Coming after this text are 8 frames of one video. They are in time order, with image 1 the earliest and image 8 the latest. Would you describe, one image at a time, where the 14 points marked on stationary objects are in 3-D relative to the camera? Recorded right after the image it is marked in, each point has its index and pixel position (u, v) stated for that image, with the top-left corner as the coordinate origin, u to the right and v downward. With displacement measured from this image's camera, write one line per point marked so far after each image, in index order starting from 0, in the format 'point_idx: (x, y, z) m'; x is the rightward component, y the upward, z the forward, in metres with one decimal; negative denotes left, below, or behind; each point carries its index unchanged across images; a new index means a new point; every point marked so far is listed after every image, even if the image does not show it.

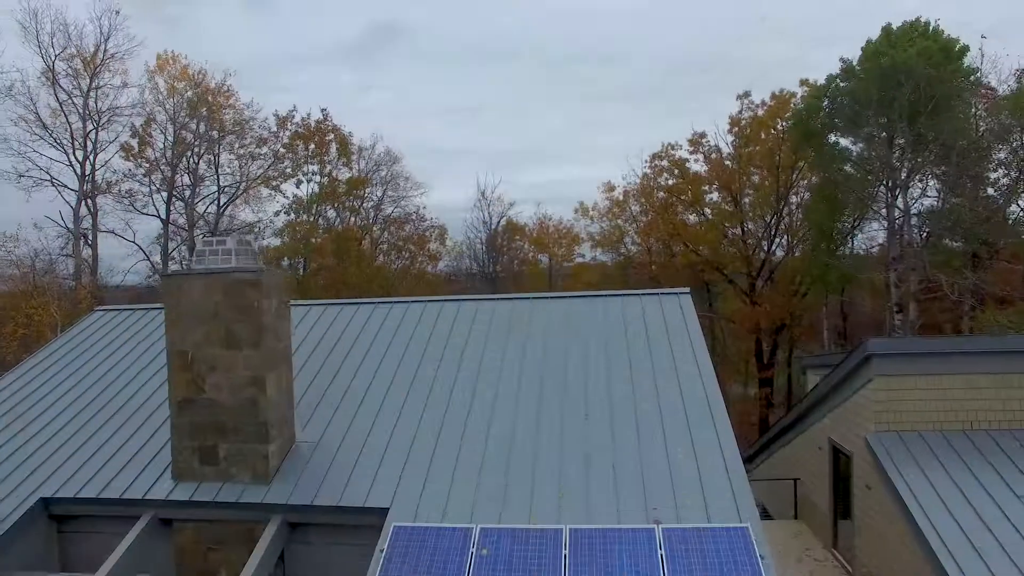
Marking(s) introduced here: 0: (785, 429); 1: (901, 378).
0: (+5.1, -3.0, +12.5) m
1: (+5.3, -1.2, +8.8) m
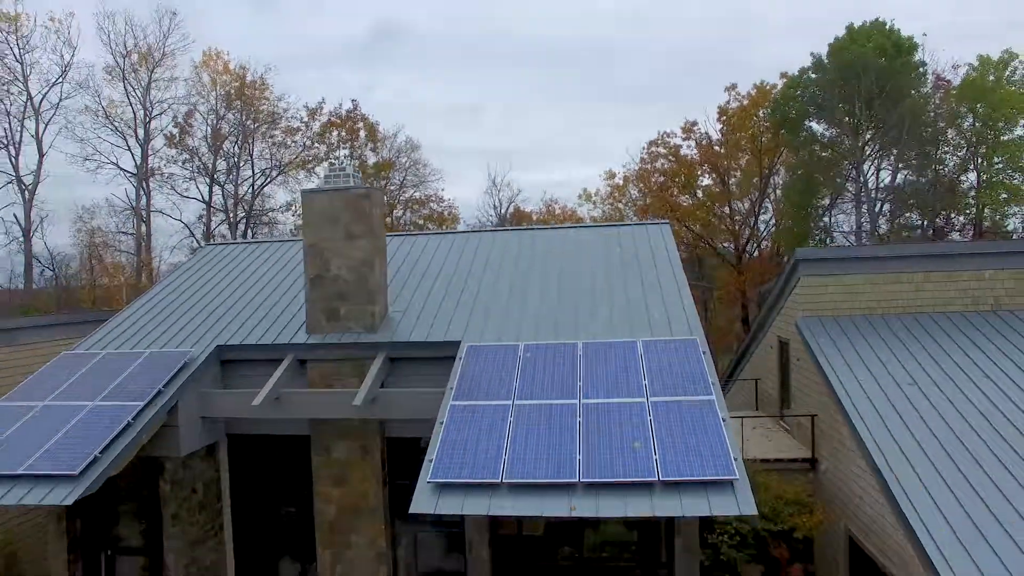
0: (+5.6, -1.6, +15.8) m
1: (+5.7, +0.2, +12.1) m
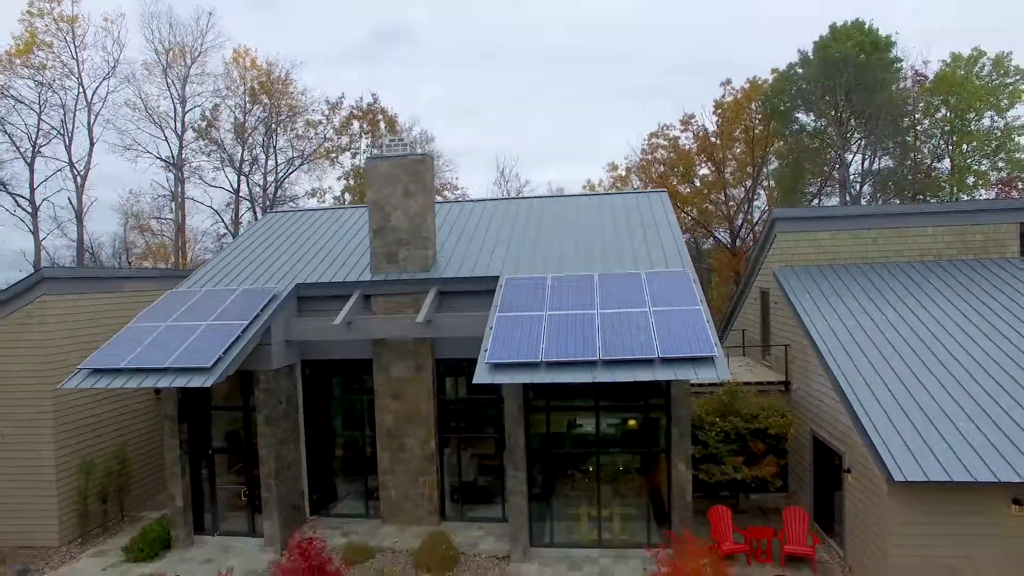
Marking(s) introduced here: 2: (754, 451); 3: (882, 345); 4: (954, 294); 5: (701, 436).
0: (+6.1, -0.6, +18.2) m
1: (+6.3, +1.2, +14.5) m
2: (+4.5, -3.0, +12.2) m
3: (+6.6, -1.0, +11.7) m
4: (+8.6, -0.1, +12.9) m
5: (+3.6, -2.8, +12.4) m
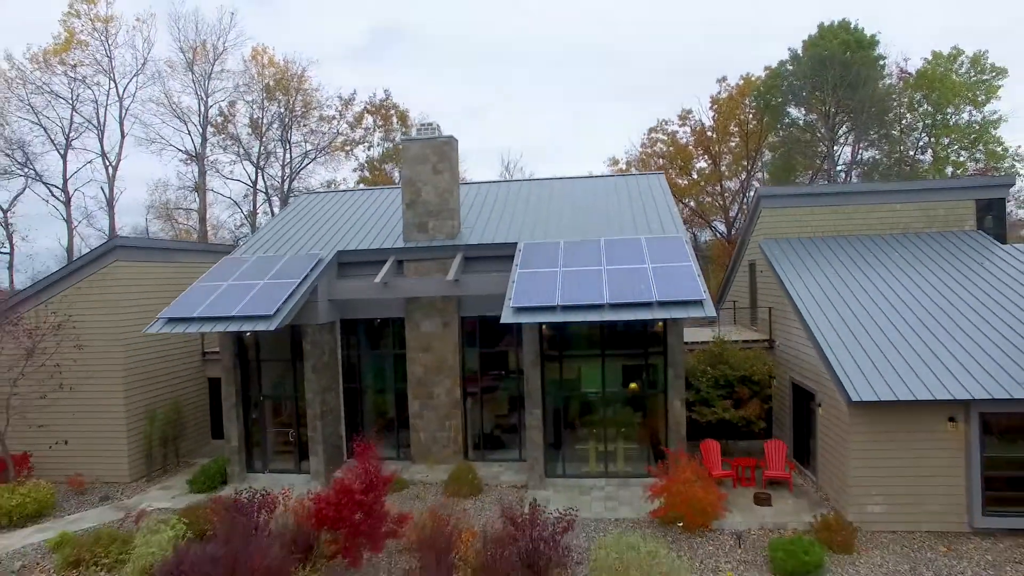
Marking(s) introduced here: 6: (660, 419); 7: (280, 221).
0: (+6.4, +0.1, +19.9) m
1: (+6.6, +1.9, +16.2) m
2: (+4.8, -2.3, +14.0) m
3: (+6.9, -0.3, +13.4) m
4: (+8.9, +0.6, +14.6) m
5: (+3.9, -2.0, +14.1) m
6: (+3.0, -2.7, +13.5) m
7: (-5.9, +1.7, +16.7) m
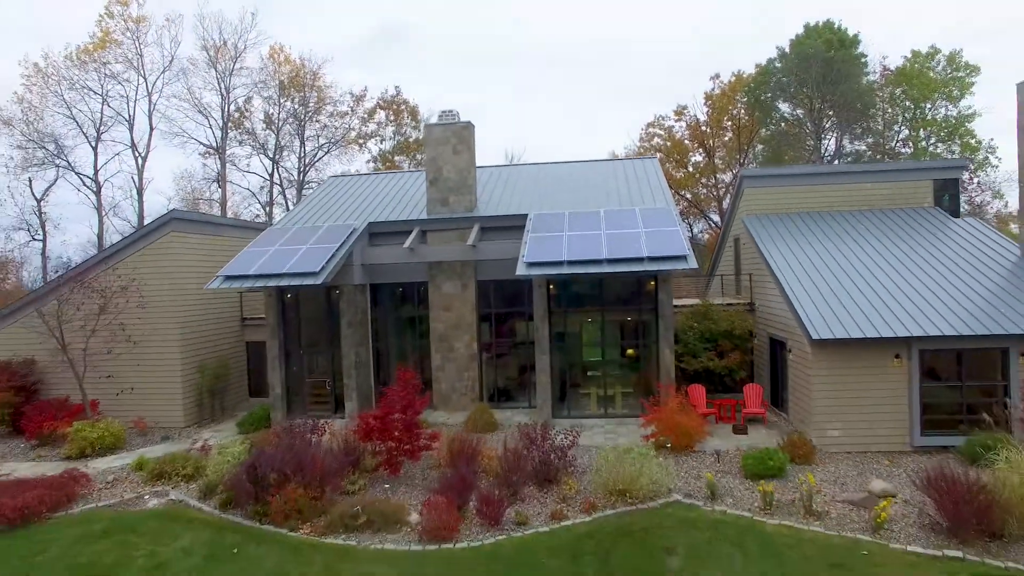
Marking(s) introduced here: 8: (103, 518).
0: (+6.7, +0.9, +21.9) m
1: (+6.9, +2.8, +18.2) m
2: (+5.1, -1.5, +15.9) m
3: (+7.2, +0.5, +15.4) m
4: (+9.2, +1.4, +16.6) m
5: (+4.2, -1.2, +16.1) m
6: (+3.3, -1.9, +15.4) m
7: (-5.6, +2.5, +18.6) m
8: (-6.7, -3.8, +10.8) m
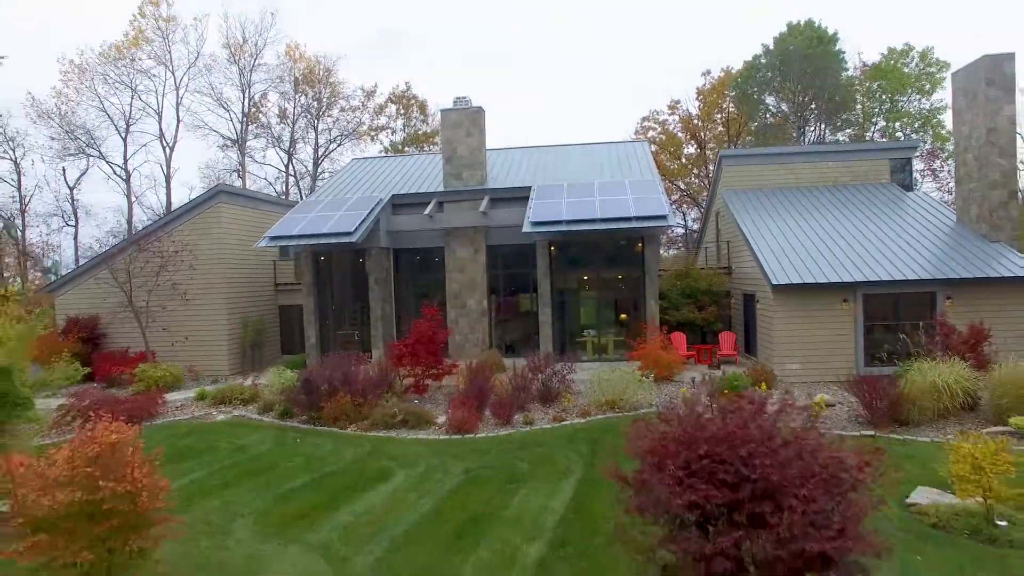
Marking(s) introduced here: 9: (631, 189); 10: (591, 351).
0: (+6.9, +1.9, +24.2) m
1: (+7.0, +3.8, +20.5) m
2: (+5.3, -0.4, +18.2) m
3: (+7.3, +1.6, +17.7) m
4: (+9.4, +2.4, +18.9) m
5: (+4.3, -0.2, +18.4) m
6: (+3.5, -0.8, +17.7) m
7: (-5.4, +3.5, +21.0) m
8: (-6.5, -2.8, +13.1) m
9: (+3.1, +2.6, +17.2) m
10: (+2.1, -1.7, +17.9) m
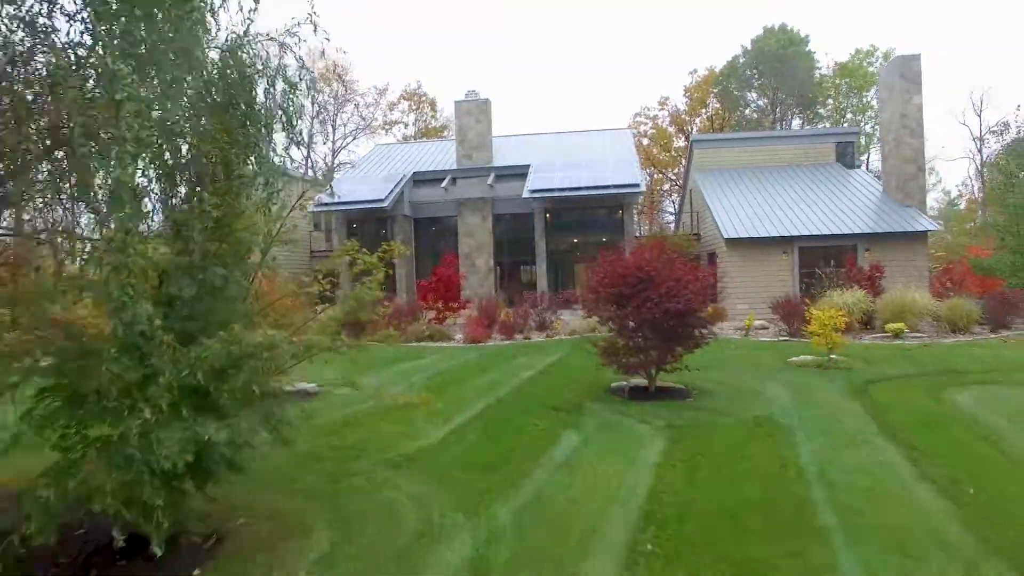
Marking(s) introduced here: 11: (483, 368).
0: (+7.0, +3.2, +27.7) m
1: (+7.1, +5.0, +24.0) m
2: (+5.3, +0.8, +21.7) m
3: (+7.4, +2.8, +21.2) m
4: (+9.4, +3.7, +22.4) m
5: (+4.4, +1.0, +21.9) m
6: (+3.5, +0.4, +21.2) m
7: (-5.4, +4.8, +24.5) m
8: (-6.5, -1.5, +16.6) m
9: (+3.2, +3.8, +20.7) m
10: (+2.2, -0.4, +21.4) m
11: (-0.5, -1.3, +10.4) m
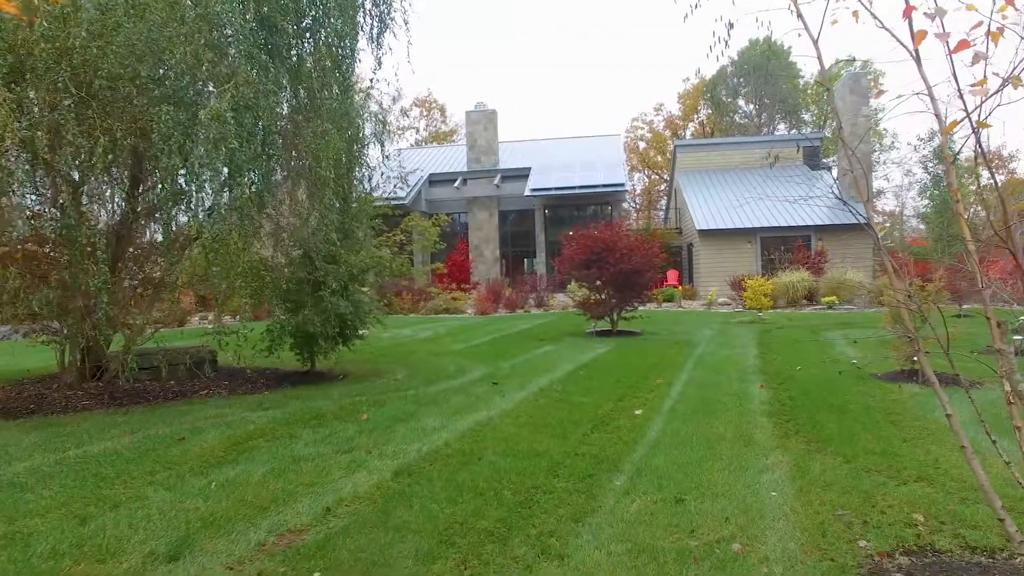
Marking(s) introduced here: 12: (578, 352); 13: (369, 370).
0: (+7.2, +3.6, +30.6) m
1: (+7.3, +5.5, +26.9) m
2: (+5.5, +1.3, +24.7) m
3: (+7.5, +3.3, +24.1) m
4: (+9.6, +4.1, +25.3) m
5: (+4.5, +1.5, +24.8) m
6: (+3.7, +0.9, +24.2) m
7: (-5.2, +5.3, +27.5) m
8: (-6.4, -1.0, +19.6) m
9: (+3.3, +4.3, +23.7) m
10: (+2.3, 0.0, +24.4) m
11: (-0.4, -0.7, +13.4) m
12: (+0.8, -0.8, +8.2) m
13: (-1.4, -0.9, +6.8) m
